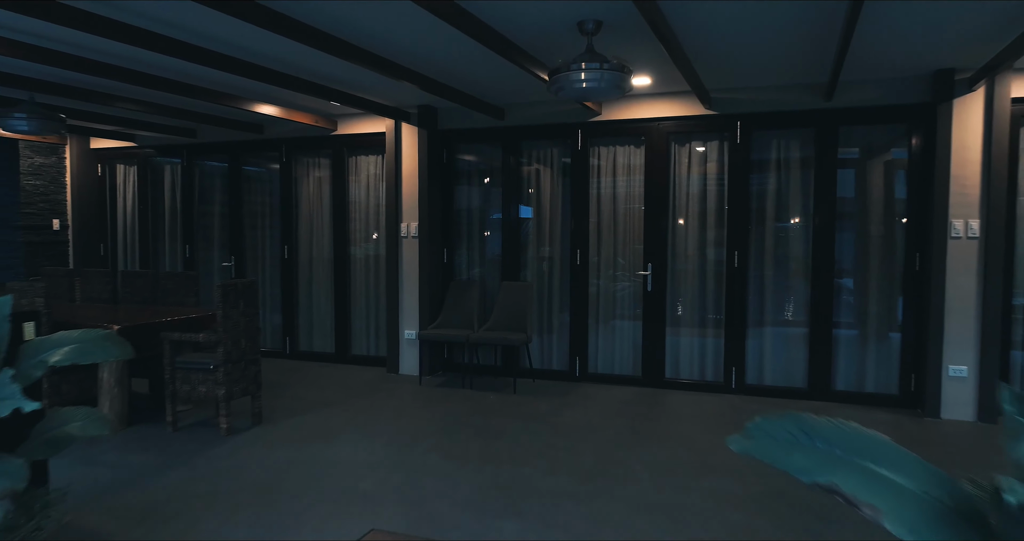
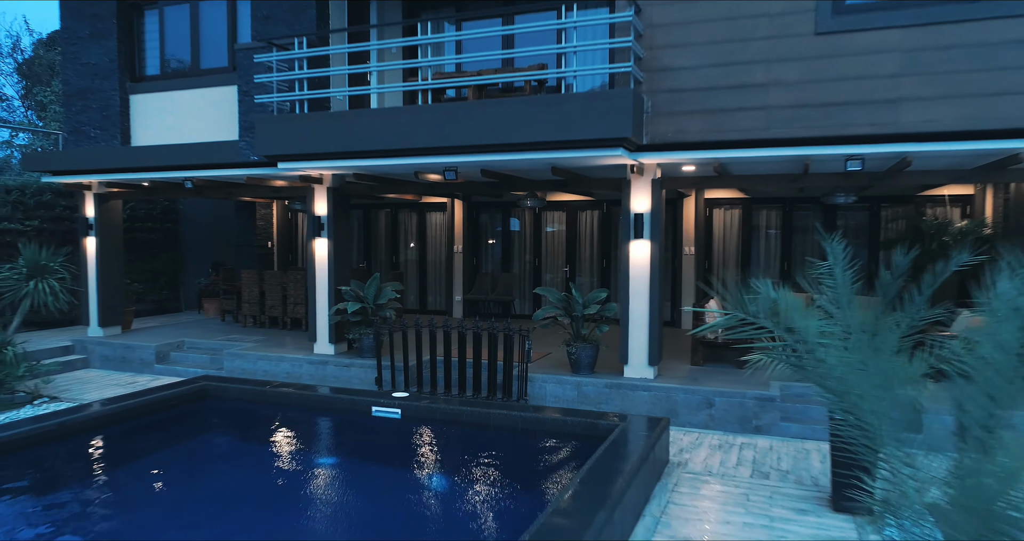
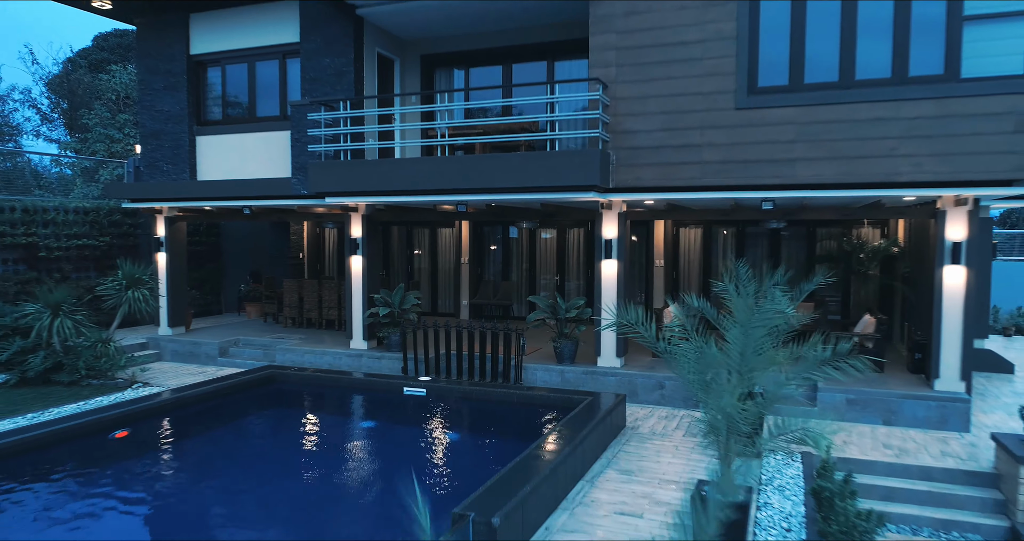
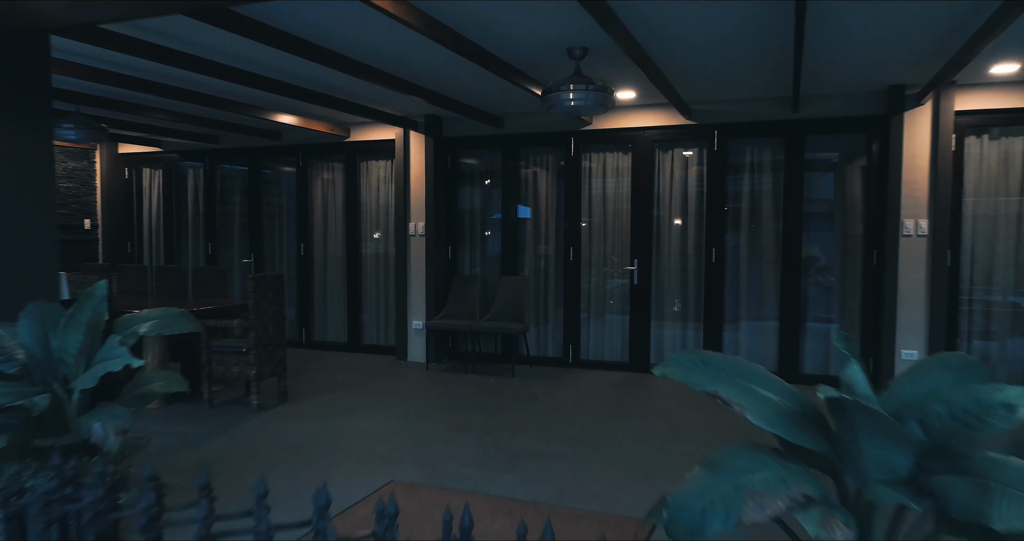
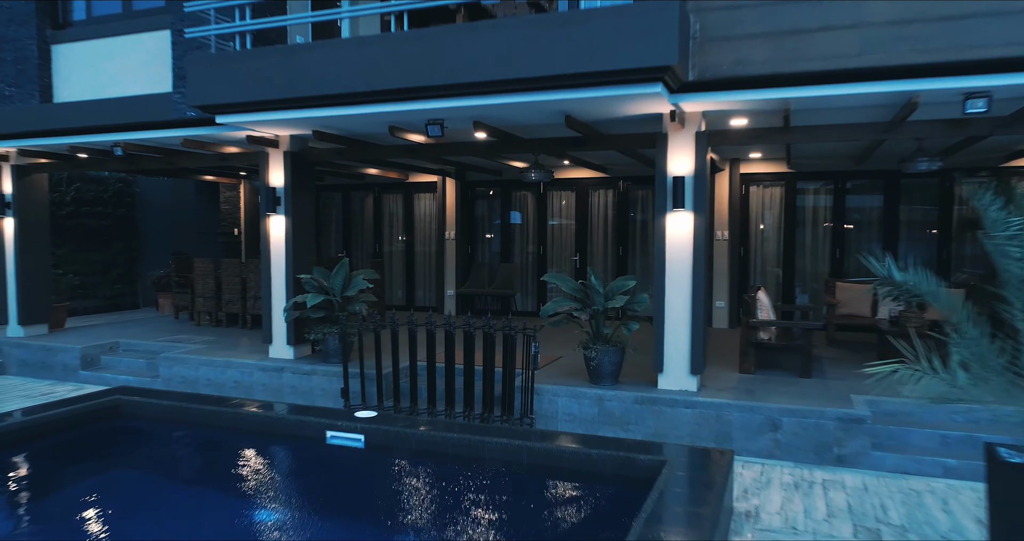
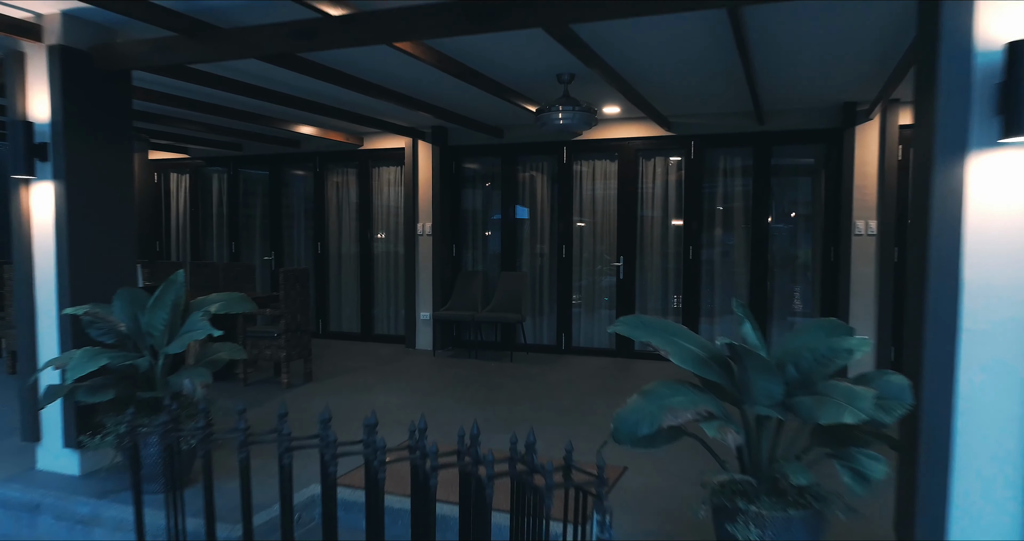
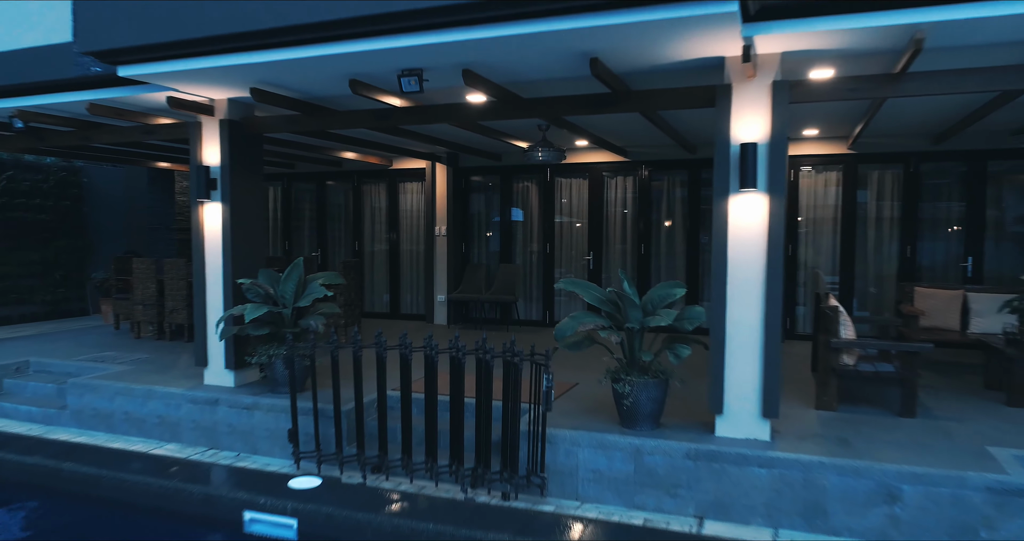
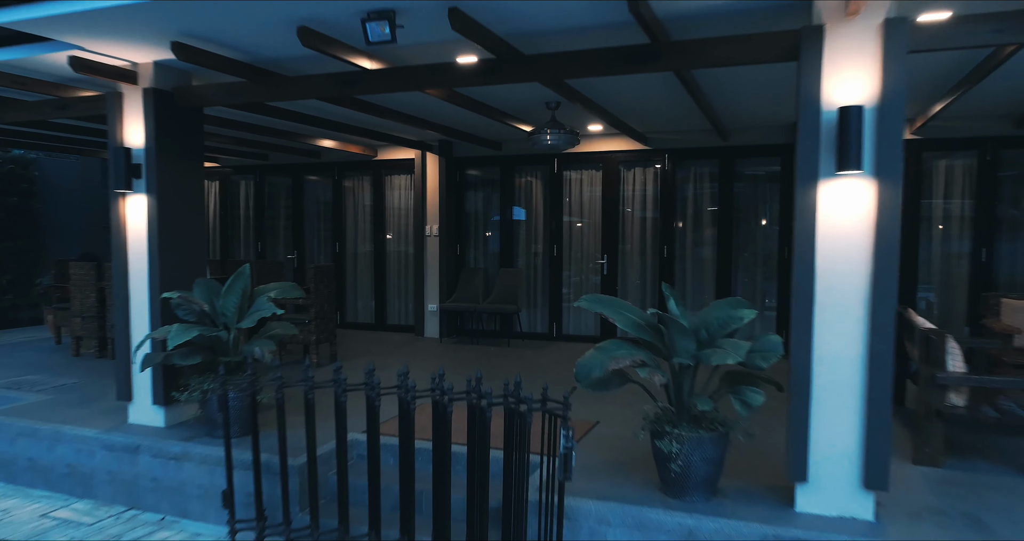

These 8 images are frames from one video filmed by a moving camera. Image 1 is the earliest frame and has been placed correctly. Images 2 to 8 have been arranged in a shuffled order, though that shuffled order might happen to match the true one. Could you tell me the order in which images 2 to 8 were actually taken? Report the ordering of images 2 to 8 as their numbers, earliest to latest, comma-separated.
4, 6, 8, 7, 5, 2, 3
